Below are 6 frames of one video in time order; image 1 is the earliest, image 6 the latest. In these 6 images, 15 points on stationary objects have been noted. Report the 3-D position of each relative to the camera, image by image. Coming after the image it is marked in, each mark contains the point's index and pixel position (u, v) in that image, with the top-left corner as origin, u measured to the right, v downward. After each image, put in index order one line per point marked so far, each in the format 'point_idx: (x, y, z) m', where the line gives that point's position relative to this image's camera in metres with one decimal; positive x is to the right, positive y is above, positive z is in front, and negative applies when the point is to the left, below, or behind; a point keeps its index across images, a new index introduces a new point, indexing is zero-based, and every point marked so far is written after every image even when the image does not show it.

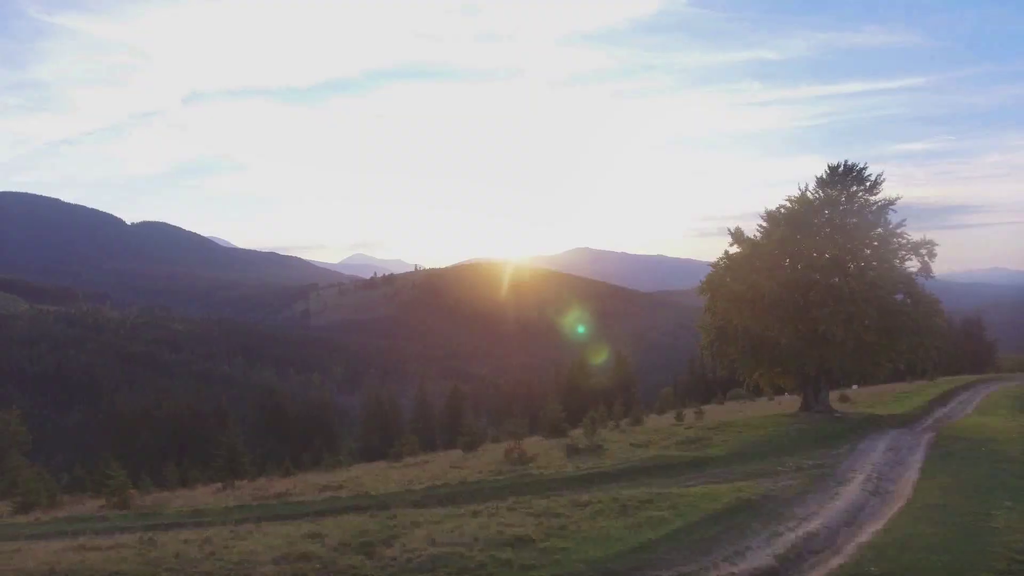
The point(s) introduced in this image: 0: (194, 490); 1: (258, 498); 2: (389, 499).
0: (-8.2, -5.2, +19.0) m
1: (-4.6, -3.9, +13.9) m
2: (-1.8, -3.3, +11.7) m
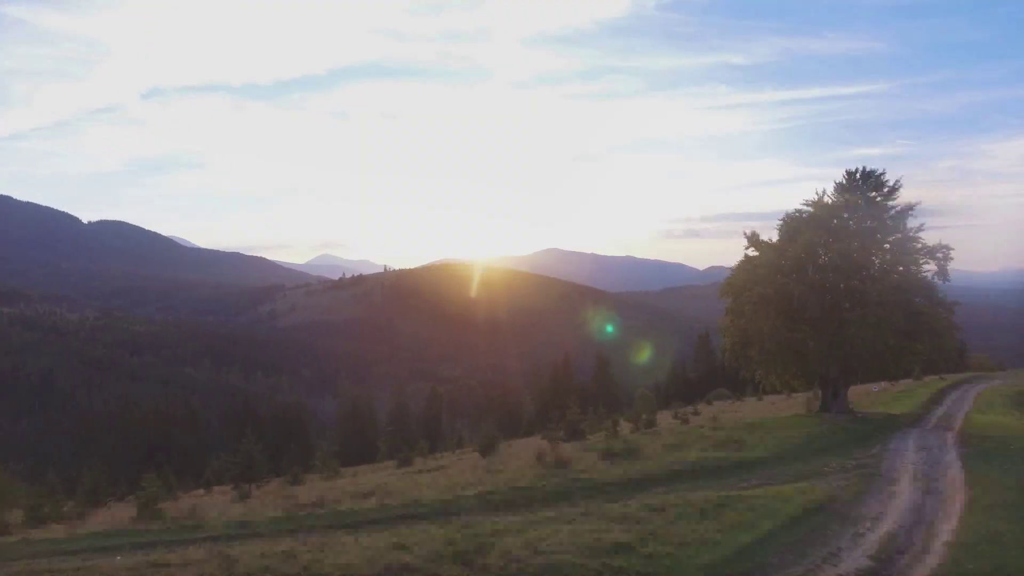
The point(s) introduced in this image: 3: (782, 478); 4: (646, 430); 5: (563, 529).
0: (-7.7, -5.3, +18.6) m
1: (-3.8, -4.0, +13.6) m
2: (-0.9, -3.4, +11.6) m
3: (+4.3, -3.0, +12.0) m
4: (+3.4, -3.6, +19.4) m
5: (+0.7, -2.8, +8.9) m
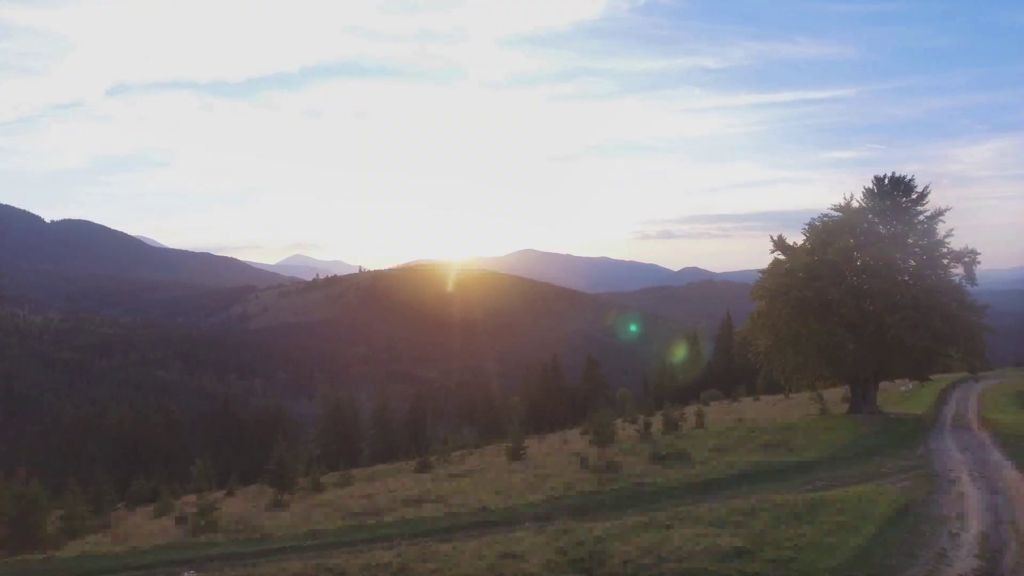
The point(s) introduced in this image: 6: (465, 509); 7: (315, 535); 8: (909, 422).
0: (-6.8, -5.3, +18.2) m
1: (-2.8, -4.0, +13.5) m
2: (+0.2, -3.4, +11.5) m
3: (+5.4, -3.1, +12.2) m
4: (+4.2, -3.7, +19.5) m
5: (+1.9, -2.9, +8.9) m
6: (-0.7, -3.6, +12.5) m
7: (-2.9, -3.7, +11.4) m
8: (+9.4, -3.1, +18.0) m
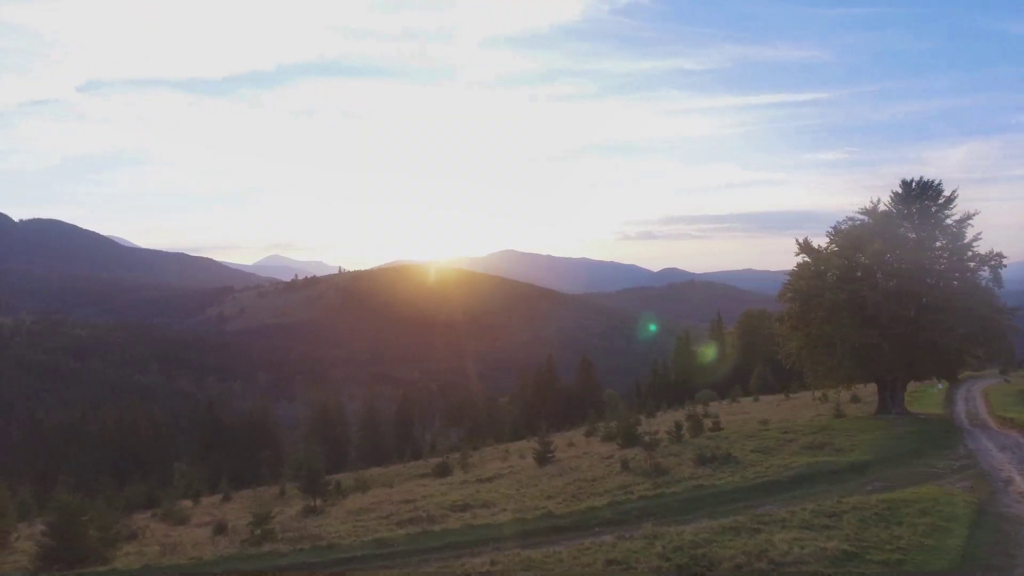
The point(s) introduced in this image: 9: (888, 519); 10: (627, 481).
0: (-6.1, -5.4, +17.9) m
1: (-1.8, -4.1, +13.3) m
2: (+1.2, -3.5, +11.4) m
3: (+6.4, -3.1, +12.3) m
4: (+4.9, -3.8, +19.6) m
5: (+3.0, -2.9, +8.9) m
6: (+0.3, -3.7, +12.4) m
7: (-1.8, -3.8, +11.2) m
8: (+10.2, -3.2, +18.3) m
9: (+4.7, -2.9, +9.5) m
10: (+2.2, -3.6, +14.2) m
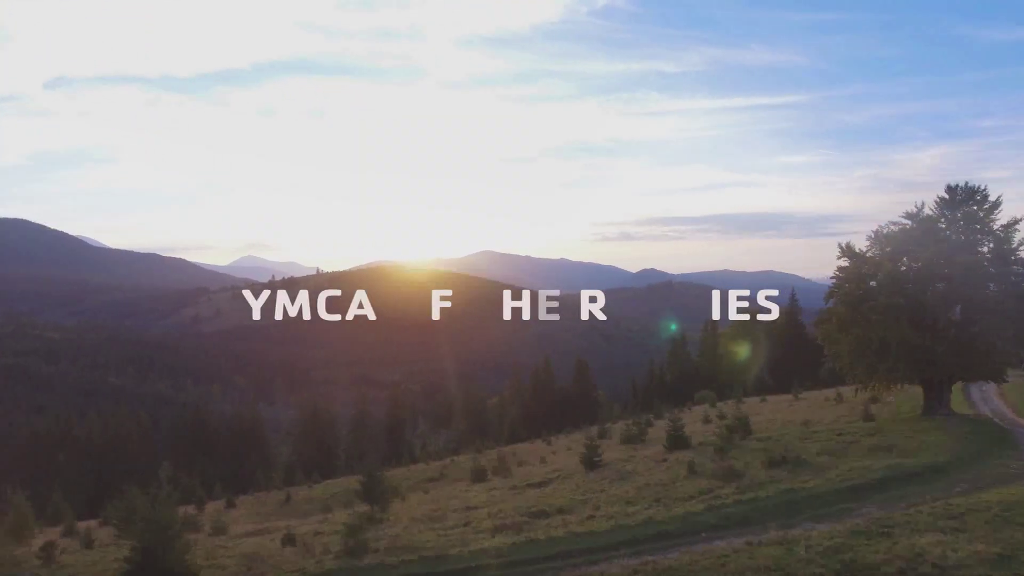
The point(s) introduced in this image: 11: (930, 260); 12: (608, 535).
0: (-4.7, -5.5, +17.6) m
1: (-0.3, -4.2, +13.2) m
2: (+2.8, -3.6, +11.4) m
3: (+7.9, -3.2, +12.5) m
4: (+6.2, -3.9, +19.8) m
5: (+4.7, -3.0, +9.0) m
6: (+1.8, -3.8, +12.4) m
7: (-0.2, -3.8, +11.1) m
8: (+11.5, -3.3, +18.7) m
9: (+6.4, -3.0, +9.7) m
10: (+3.6, -3.7, +14.3) m
11: (+10.0, +0.7, +18.4) m
12: (+1.4, -3.7, +11.5) m
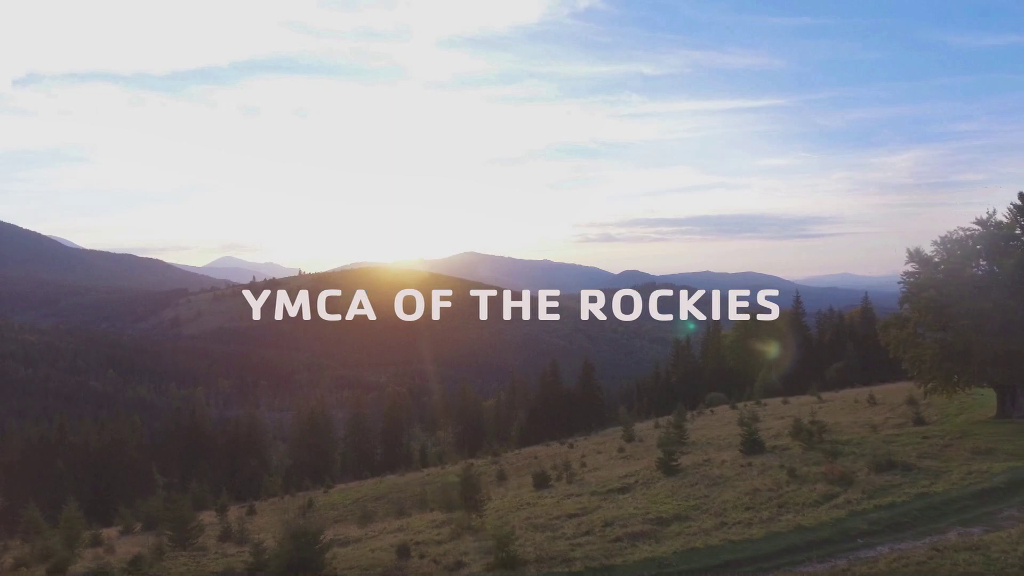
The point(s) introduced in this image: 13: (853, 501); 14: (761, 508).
0: (-2.6, -5.6, +17.3) m
1: (+2.0, -4.3, +13.1) m
2: (+5.2, -3.7, +11.5) m
3: (+10.2, -3.3, +12.8) m
4: (+8.2, -4.0, +20.0) m
5: (+7.2, -3.1, +9.2) m
6: (+4.2, -3.9, +12.4) m
7: (+2.2, -4.0, +11.0) m
8: (+13.5, -3.4, +19.1) m
9: (+8.8, -3.1, +9.9) m
10: (+5.9, -3.8, +14.4) m
11: (+12.0, +0.6, +18.8) m
12: (+3.8, -3.9, +11.6) m
13: (+5.9, -3.7, +13.3) m
14: (+4.5, -4.0, +14.0) m
